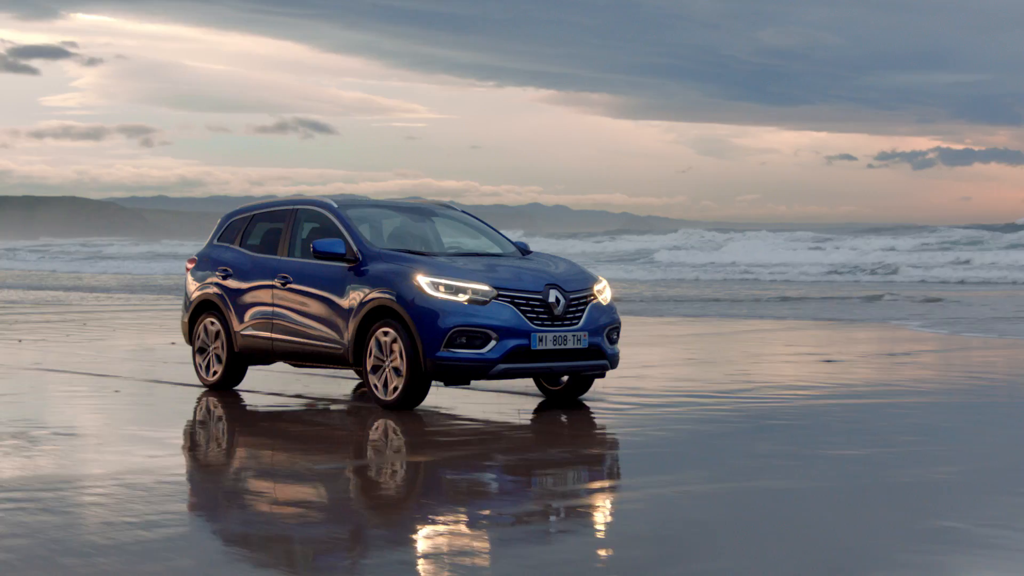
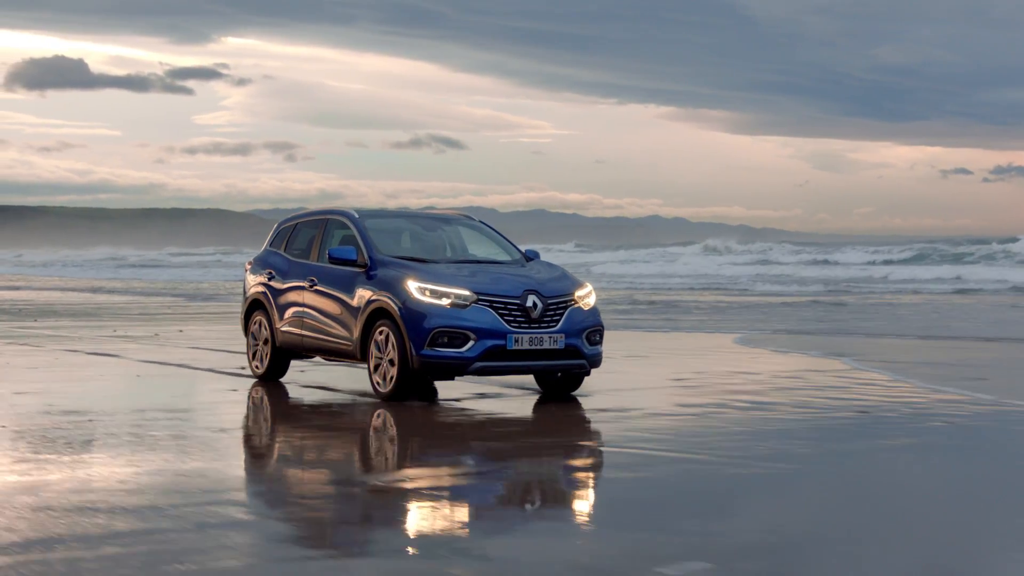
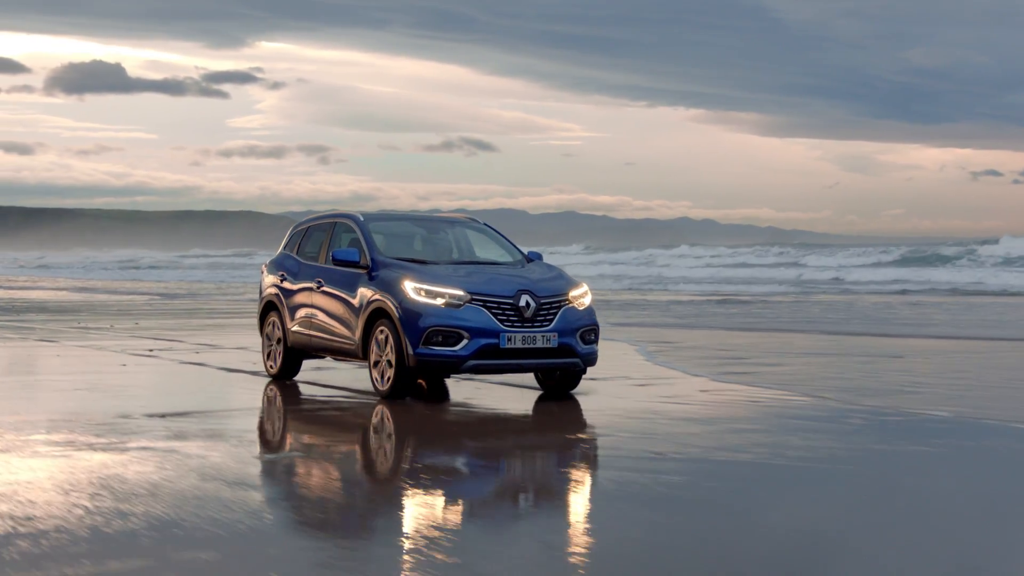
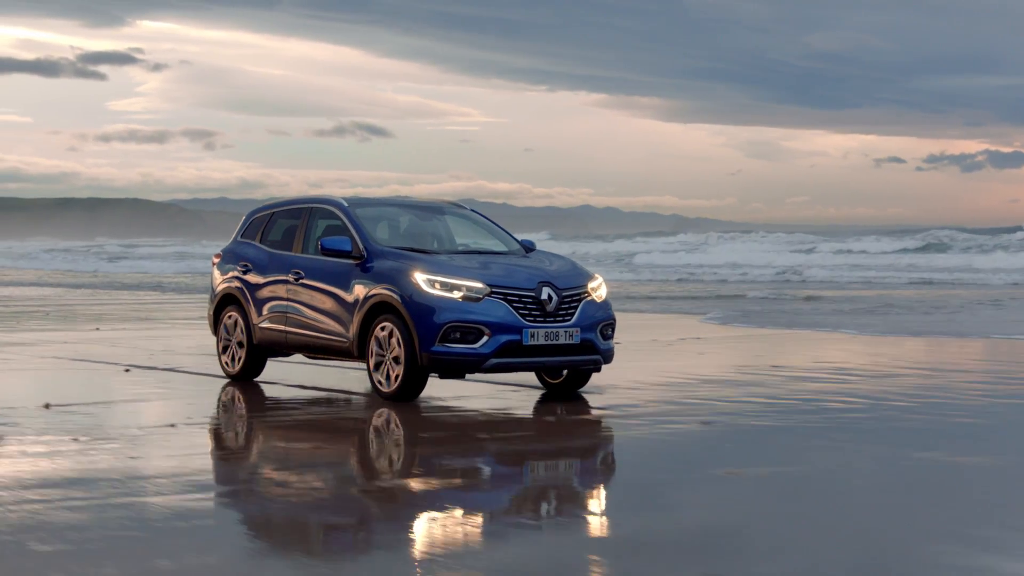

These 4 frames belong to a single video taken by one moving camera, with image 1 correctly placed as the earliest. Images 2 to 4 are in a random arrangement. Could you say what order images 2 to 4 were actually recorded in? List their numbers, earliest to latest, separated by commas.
4, 2, 3
